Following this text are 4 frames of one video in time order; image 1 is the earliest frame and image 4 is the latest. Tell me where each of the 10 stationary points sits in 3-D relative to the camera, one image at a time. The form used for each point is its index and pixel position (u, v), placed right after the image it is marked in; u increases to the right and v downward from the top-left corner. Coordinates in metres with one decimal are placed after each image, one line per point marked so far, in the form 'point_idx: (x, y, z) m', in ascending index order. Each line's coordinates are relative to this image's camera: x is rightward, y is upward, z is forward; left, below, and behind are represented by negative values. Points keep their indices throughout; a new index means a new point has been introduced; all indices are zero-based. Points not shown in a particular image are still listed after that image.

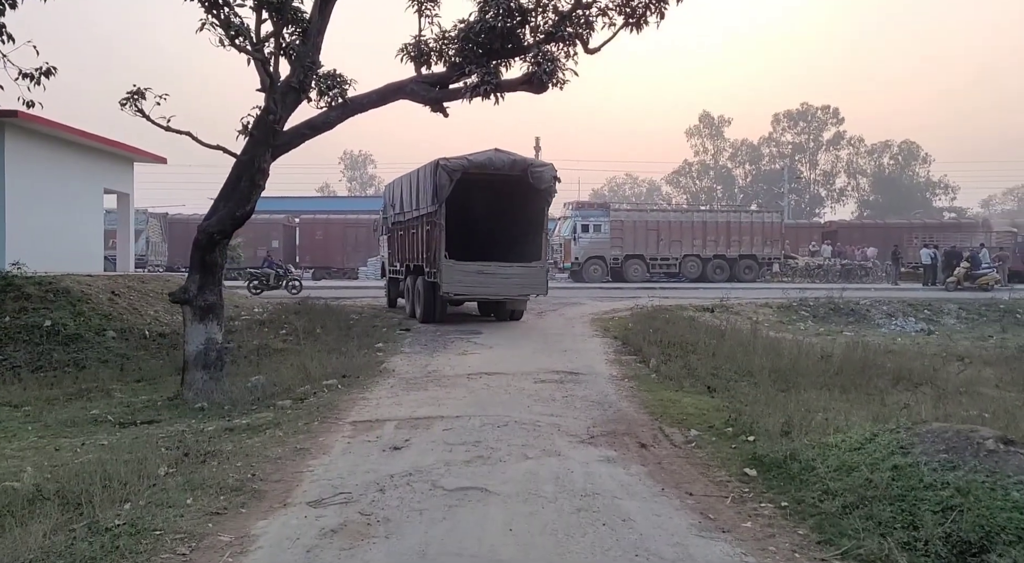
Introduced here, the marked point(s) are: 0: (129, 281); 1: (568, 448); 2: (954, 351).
0: (-7.6, 0.0, +15.5) m
1: (+0.5, -1.4, +6.5) m
2: (+8.5, -1.3, +15.0) m
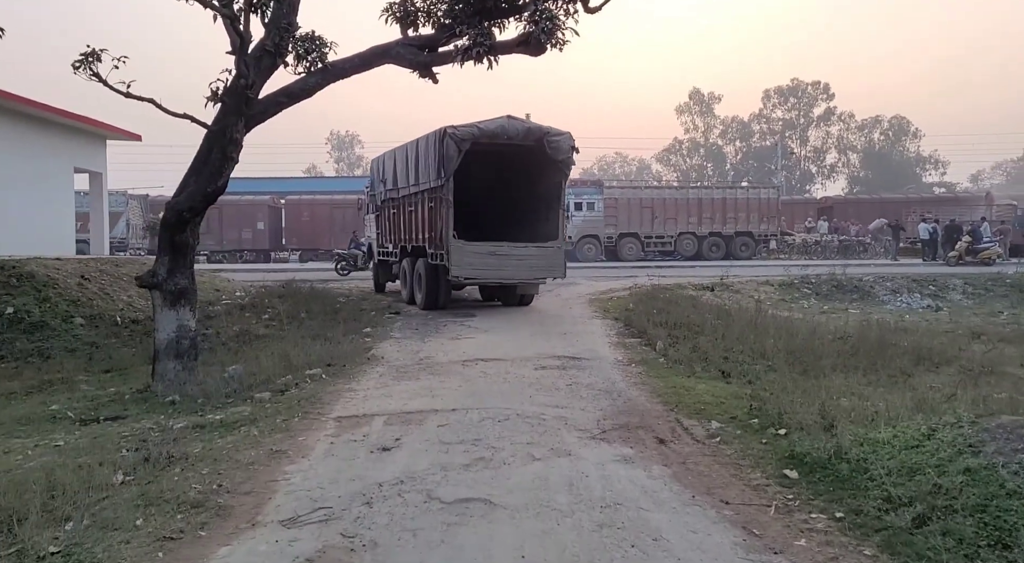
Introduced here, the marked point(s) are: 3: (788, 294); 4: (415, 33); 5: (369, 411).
0: (-7.7, +0.3, +14.7) m
1: (+0.5, -1.2, +5.8) m
2: (+8.4, -0.9, +14.4) m
3: (+6.8, -0.3, +19.3) m
4: (-1.2, +3.1, +9.8) m
5: (-1.3, -1.2, +7.1) m
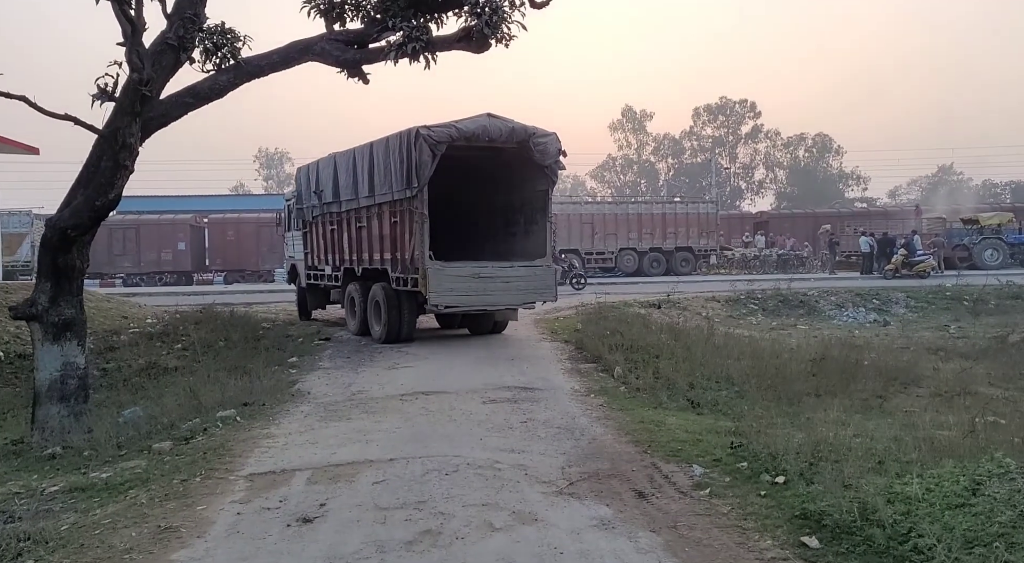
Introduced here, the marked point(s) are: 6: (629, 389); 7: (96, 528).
0: (-8.7, -0.2, +13.0) m
1: (+0.2, -1.4, +4.8) m
2: (+7.4, -1.1, +14.0) m
3: (+5.4, -0.7, +18.8) m
4: (-1.9, +2.9, +8.8) m
5: (-1.7, -1.4, +5.9) m
6: (+1.3, -1.2, +8.6) m
7: (-2.5, -1.5, +4.7) m
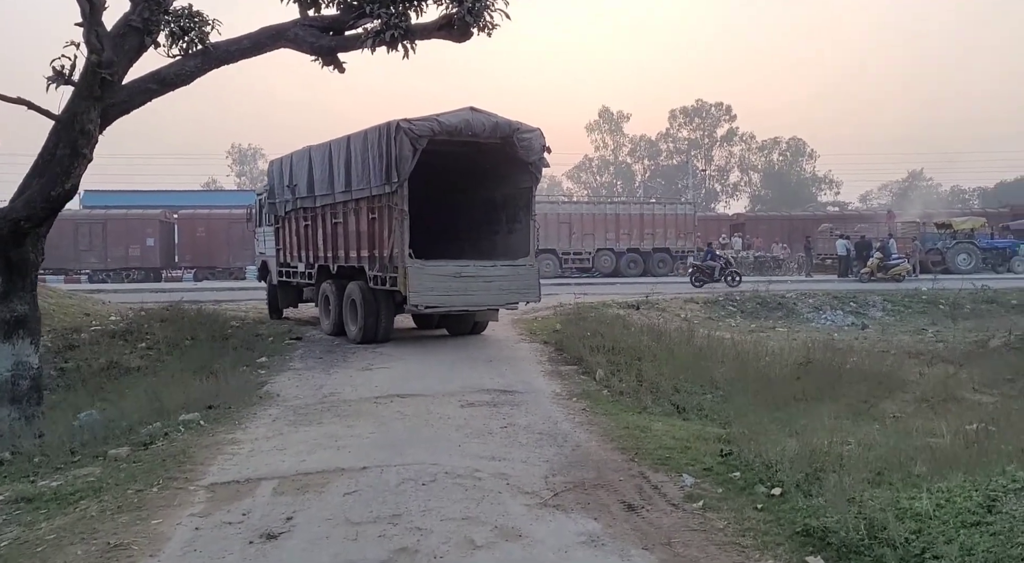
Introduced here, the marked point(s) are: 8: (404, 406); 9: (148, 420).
0: (-9.1, -0.1, +12.4) m
1: (+0.1, -1.4, +4.5) m
2: (+7.0, -1.2, +13.9) m
3: (+4.8, -0.7, +18.6) m
4: (-2.1, +2.9, +8.4) m
5: (-1.8, -1.4, +5.5) m
6: (+1.1, -1.2, +8.3) m
7: (-2.6, -1.4, +4.3) m
8: (-1.1, -1.2, +7.6) m
9: (-3.4, -1.3, +7.3) m
